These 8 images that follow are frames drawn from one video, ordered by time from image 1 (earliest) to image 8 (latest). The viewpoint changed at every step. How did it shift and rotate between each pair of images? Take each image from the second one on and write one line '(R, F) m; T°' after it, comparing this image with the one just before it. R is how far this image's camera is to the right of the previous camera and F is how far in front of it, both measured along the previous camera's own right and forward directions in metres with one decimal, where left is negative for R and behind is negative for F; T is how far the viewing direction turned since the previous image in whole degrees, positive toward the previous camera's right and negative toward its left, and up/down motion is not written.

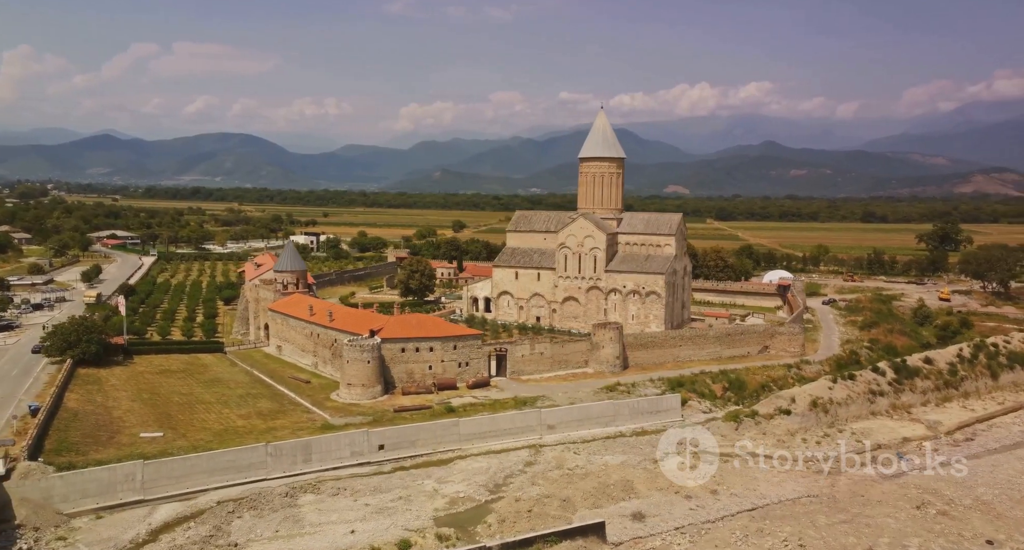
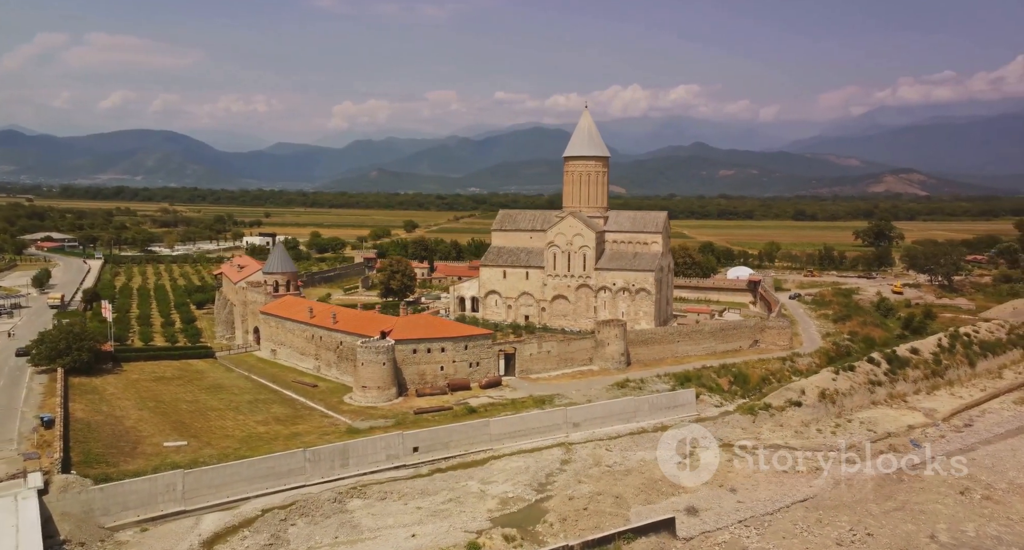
(-3.5, +0.1) m; +5°
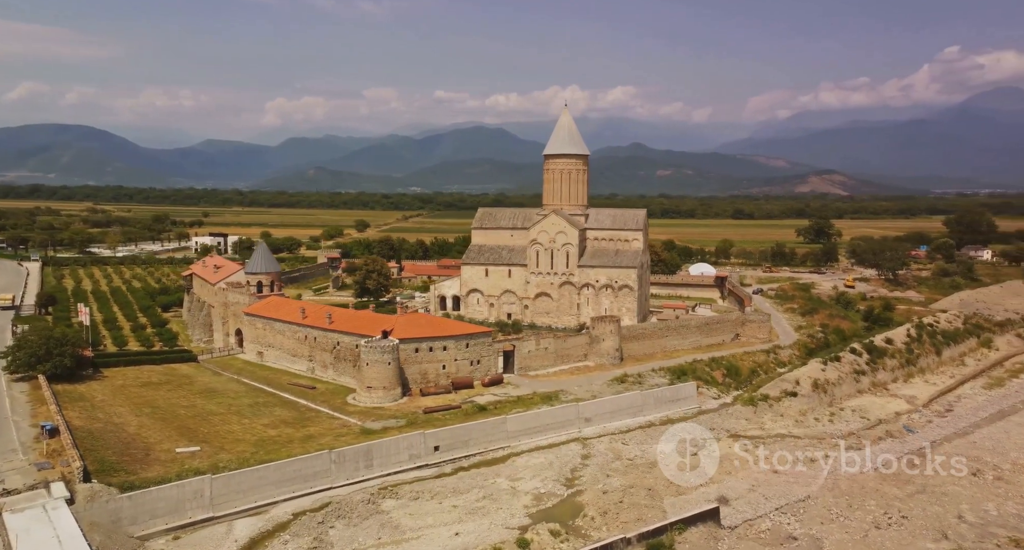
(-2.8, +0.1) m; +5°
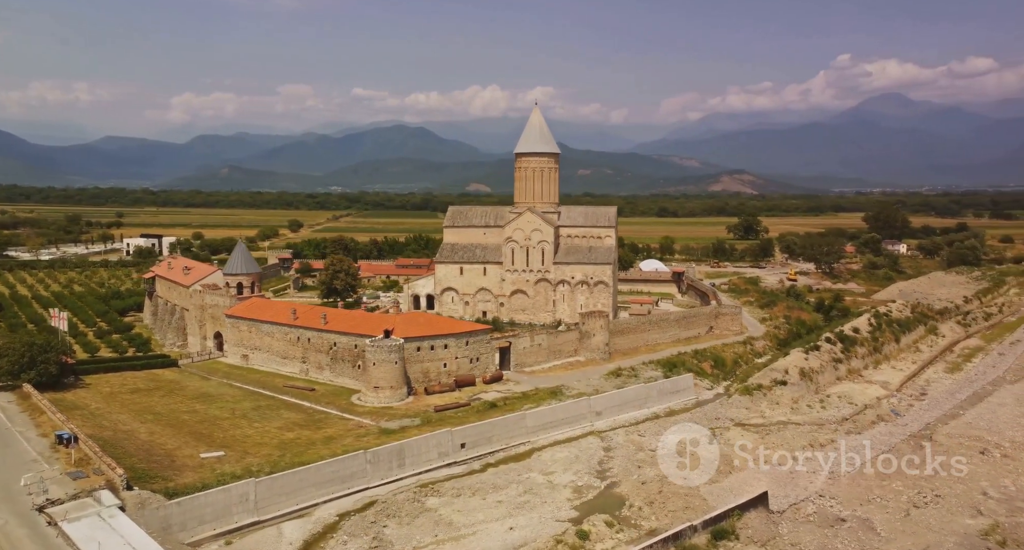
(-3.6, 0.0) m; +6°
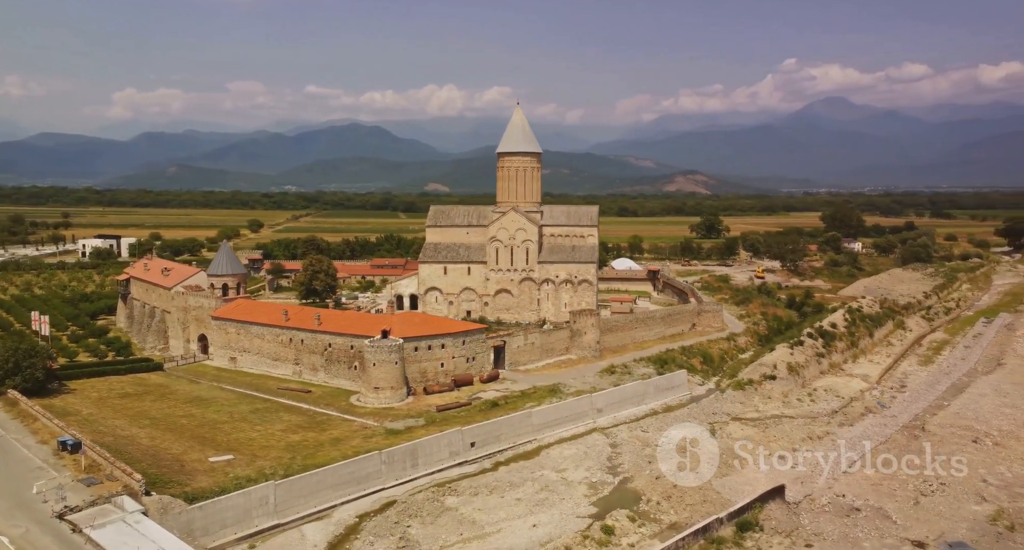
(-1.8, 0.0) m; +3°
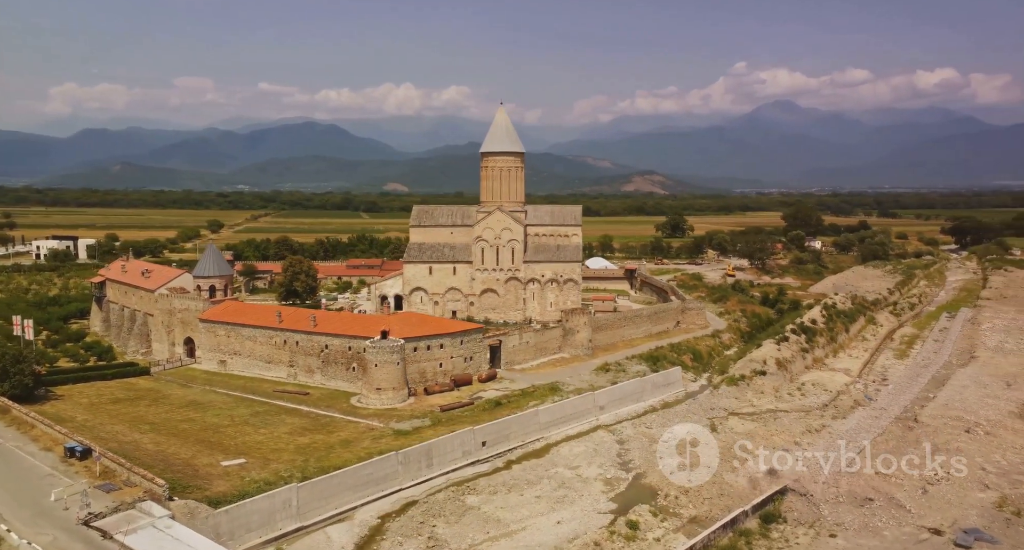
(-1.8, 0.0) m; +3°
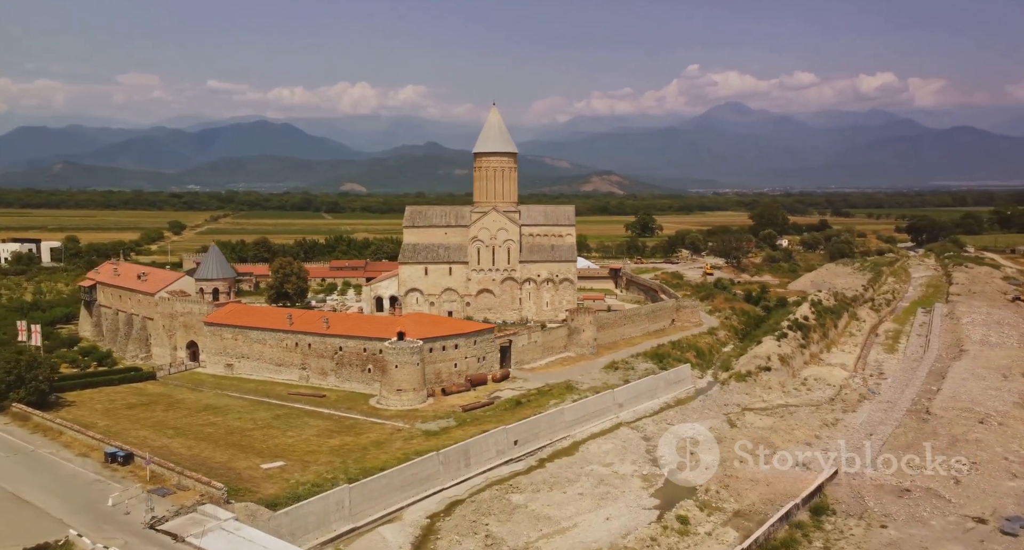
(-2.6, -0.1) m; +3°
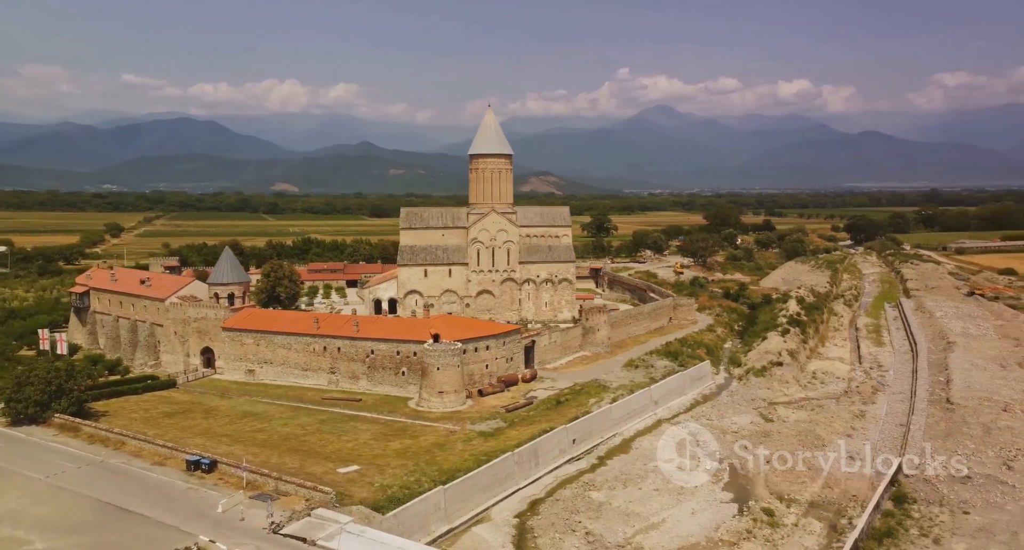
(-4.3, -0.1) m; +5°
